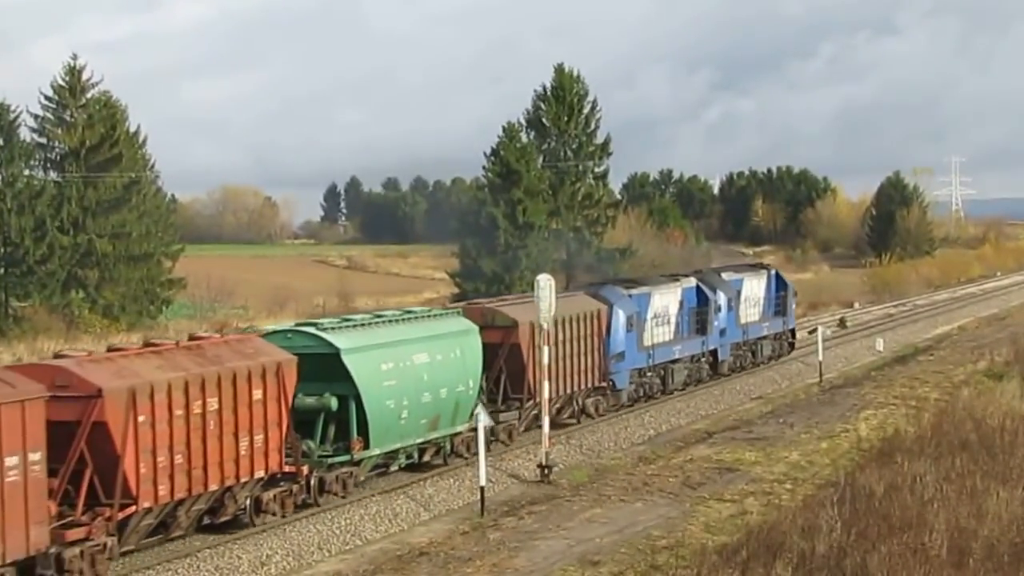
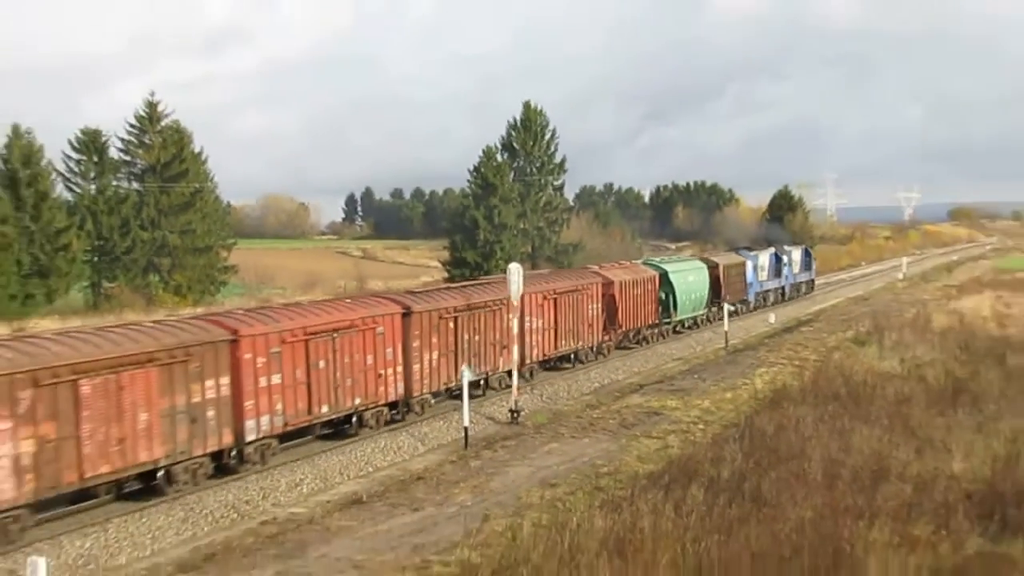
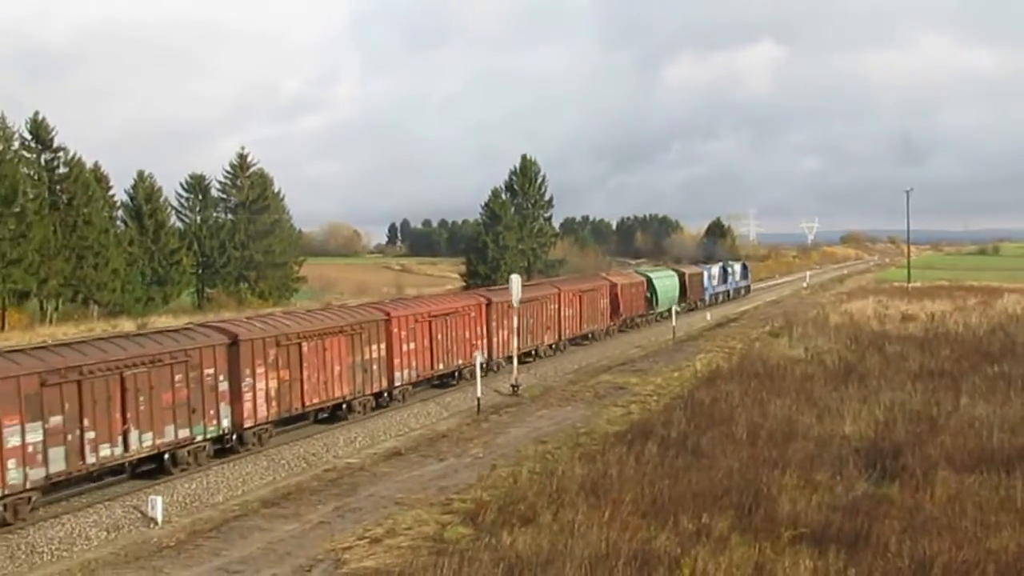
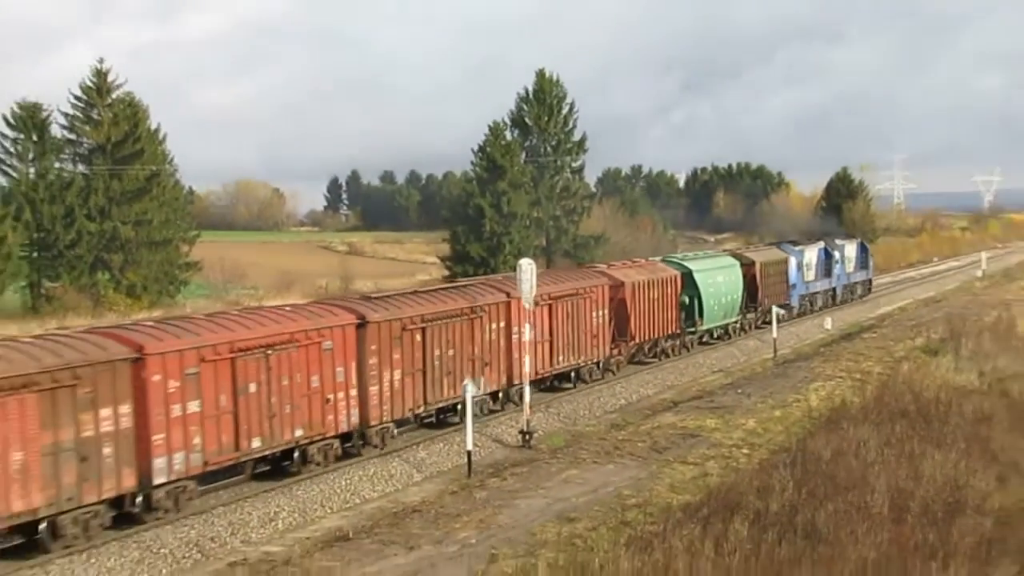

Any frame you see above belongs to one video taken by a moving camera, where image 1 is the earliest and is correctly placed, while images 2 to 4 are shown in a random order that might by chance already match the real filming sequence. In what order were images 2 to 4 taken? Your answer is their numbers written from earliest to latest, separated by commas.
4, 2, 3
